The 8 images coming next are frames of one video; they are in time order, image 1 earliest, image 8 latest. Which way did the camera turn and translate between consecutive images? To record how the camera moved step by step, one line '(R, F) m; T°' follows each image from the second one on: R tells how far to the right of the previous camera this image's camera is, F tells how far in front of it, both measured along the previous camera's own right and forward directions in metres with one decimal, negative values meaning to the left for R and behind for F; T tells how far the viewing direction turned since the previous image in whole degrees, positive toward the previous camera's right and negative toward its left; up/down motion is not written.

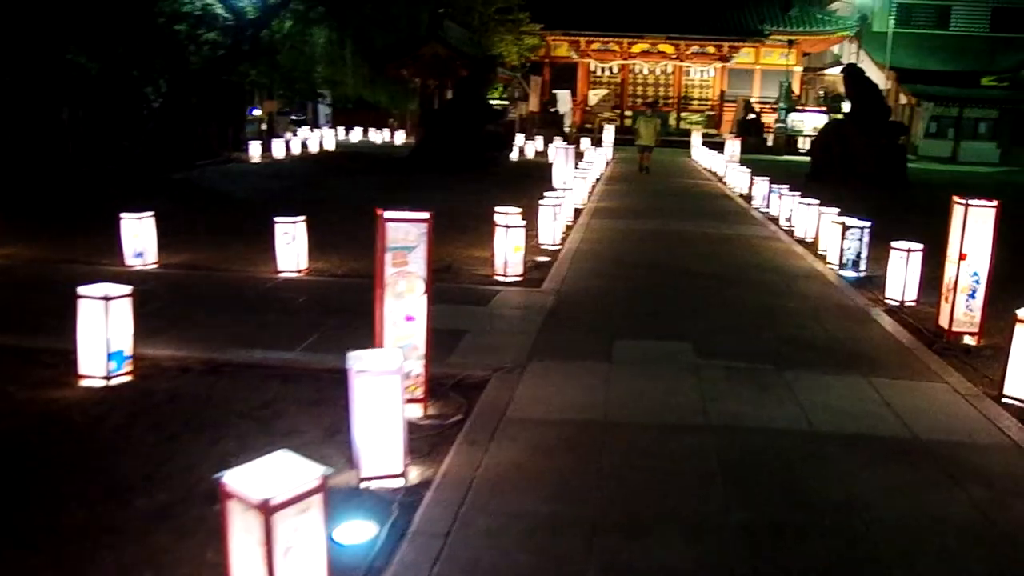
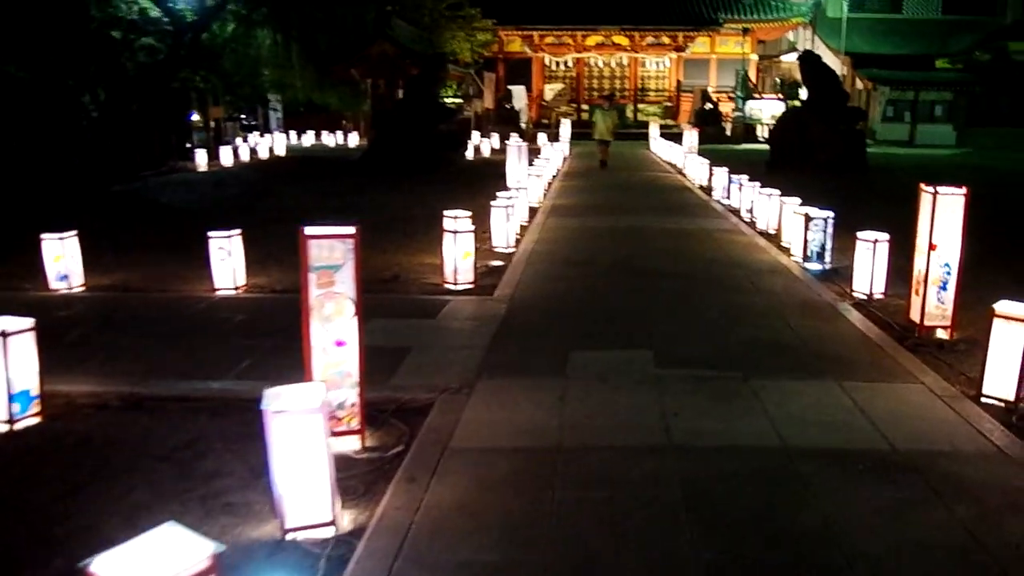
(+0.2, +0.5) m; +2°
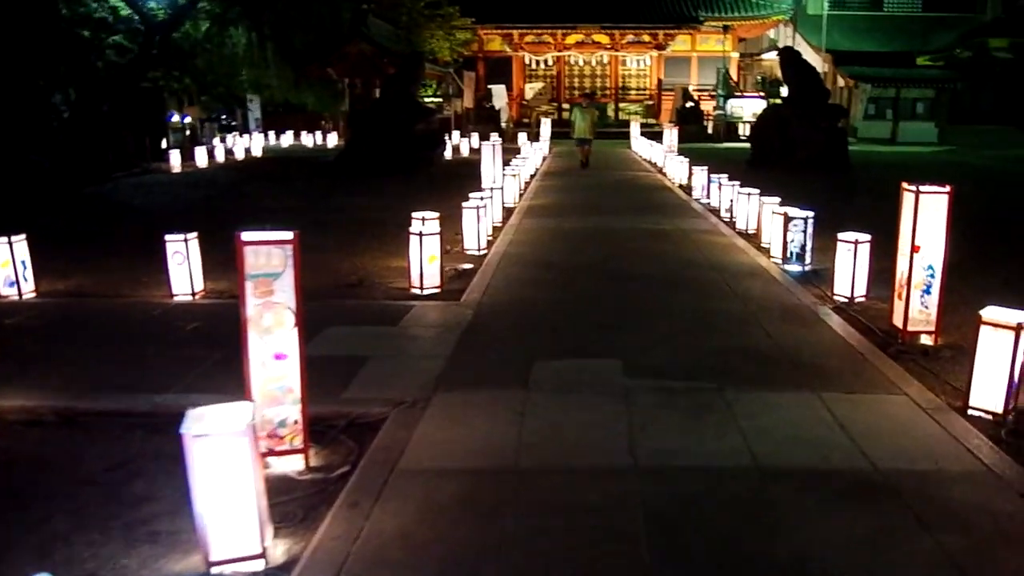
(+0.2, +0.4) m; +1°
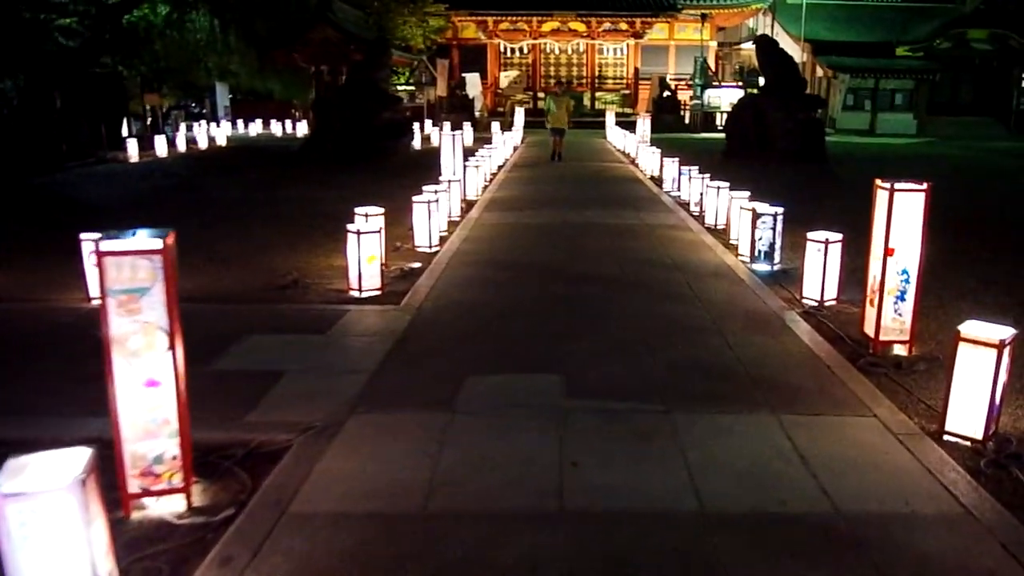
(+0.4, +0.7) m; +1°
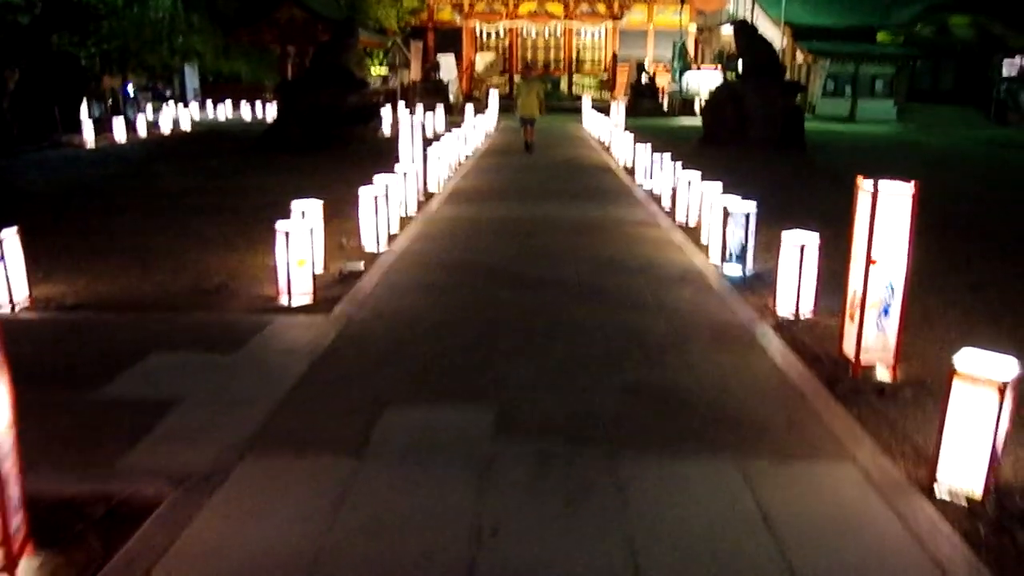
(+0.3, +0.8) m; +1°
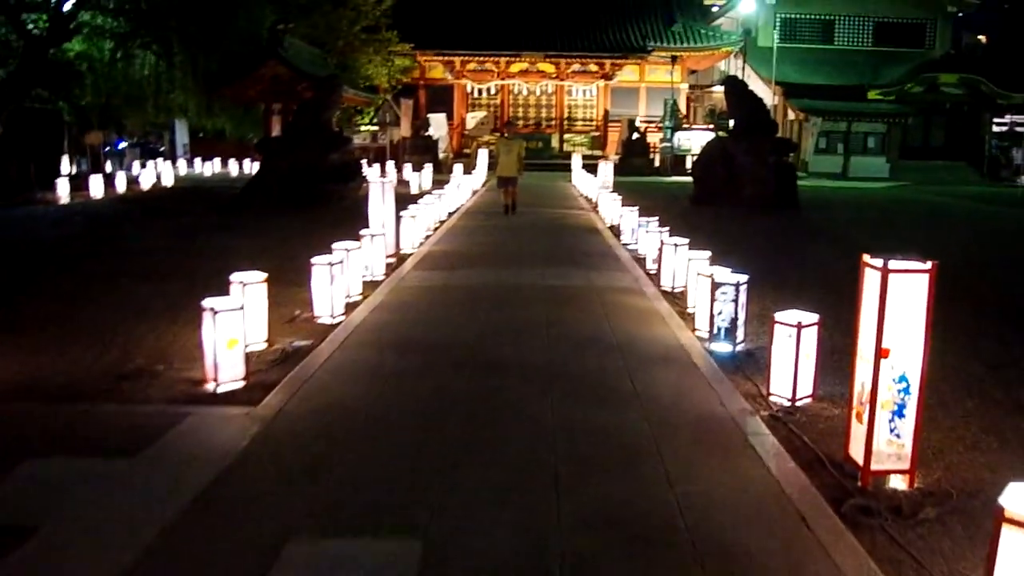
(+0.3, +0.9) m; 0°
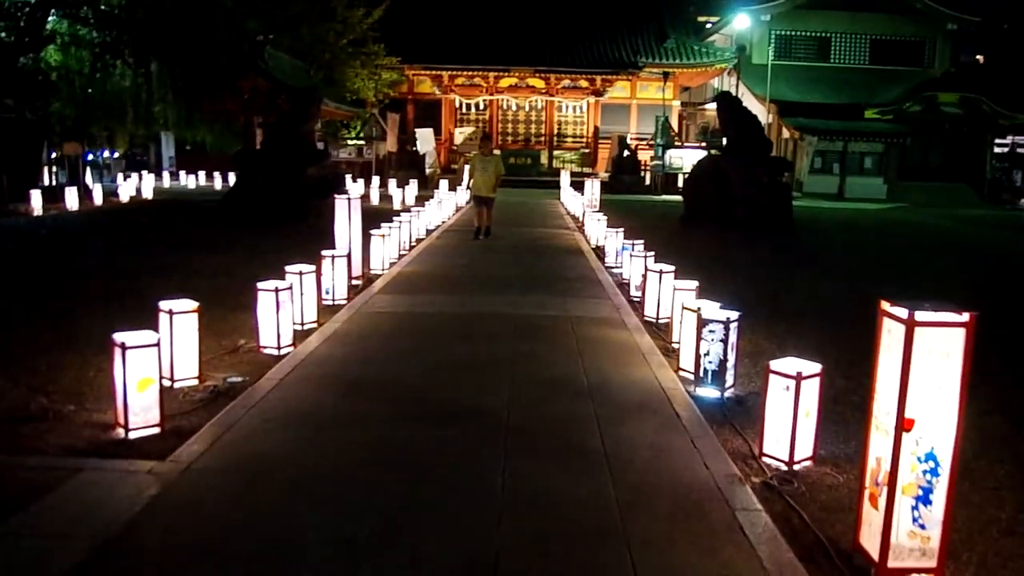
(+0.3, +1.0) m; 0°
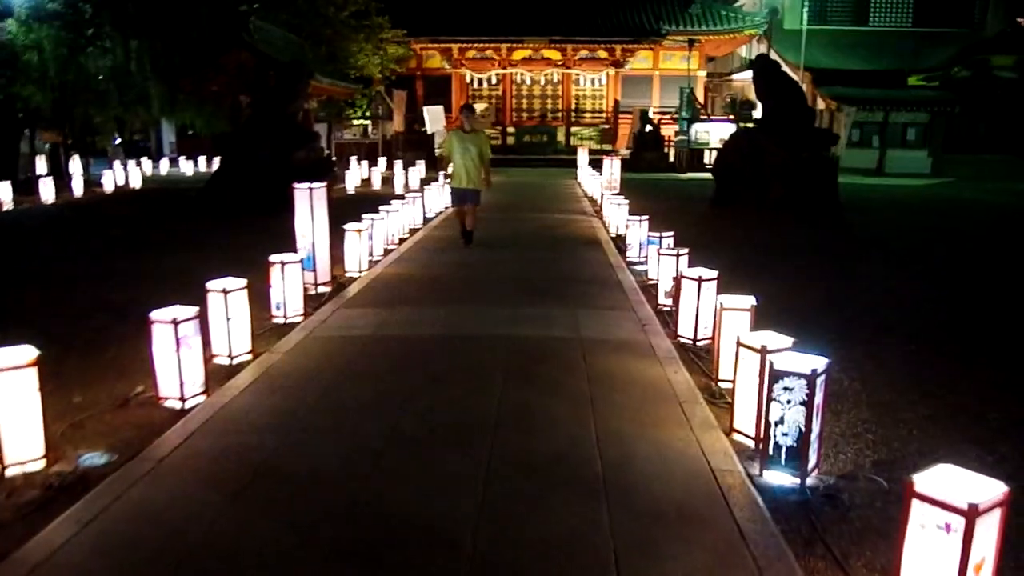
(+0.3, +2.3) m; -1°
